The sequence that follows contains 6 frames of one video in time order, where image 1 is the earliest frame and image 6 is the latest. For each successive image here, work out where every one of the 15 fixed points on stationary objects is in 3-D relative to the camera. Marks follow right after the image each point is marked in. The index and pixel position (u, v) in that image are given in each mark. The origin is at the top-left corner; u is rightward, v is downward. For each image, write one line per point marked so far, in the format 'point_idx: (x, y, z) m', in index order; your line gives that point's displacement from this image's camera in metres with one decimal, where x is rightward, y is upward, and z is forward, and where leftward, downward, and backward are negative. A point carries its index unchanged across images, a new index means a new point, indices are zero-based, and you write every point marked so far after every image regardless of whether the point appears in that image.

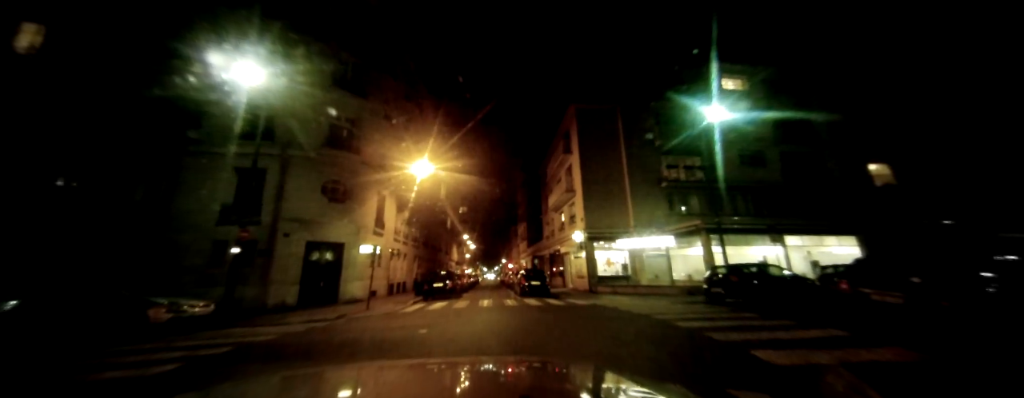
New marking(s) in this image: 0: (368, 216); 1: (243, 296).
0: (-8.6, -1.0, +19.1) m
1: (-12.1, -4.4, +14.4) m
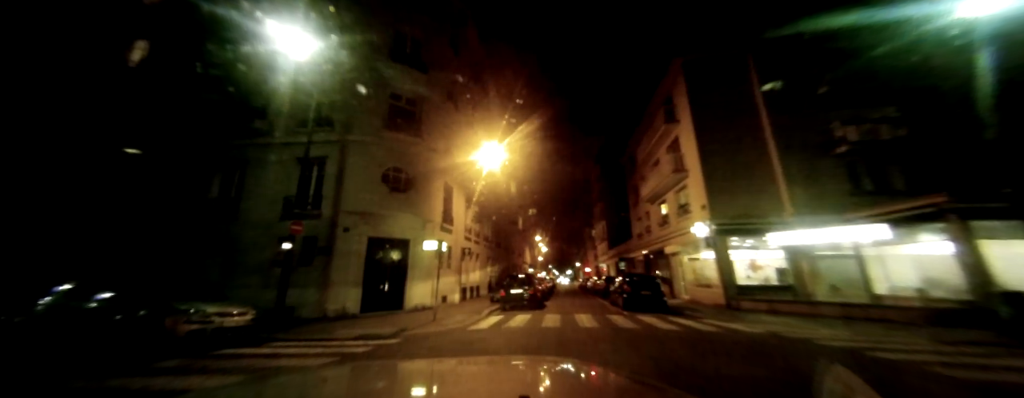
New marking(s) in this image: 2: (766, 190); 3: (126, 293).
0: (-3.9, -0.5, +16.4) m
1: (-8.2, -4.0, +12.6) m
2: (+12.1, +0.4, +15.1) m
3: (-9.6, -2.4, +7.9) m
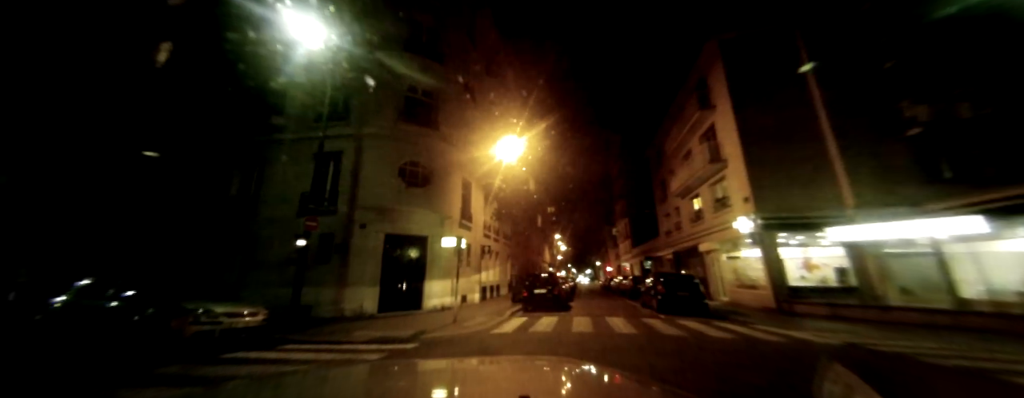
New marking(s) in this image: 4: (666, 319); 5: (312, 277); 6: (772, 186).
0: (-2.8, -0.3, +15.7) m
1: (-7.3, -3.8, +12.1) m
2: (+13.1, +0.8, +13.5) m
3: (-9.0, -2.2, +7.5) m
4: (+5.6, -4.4, +11.6) m
5: (-7.6, -3.0, +12.1) m
6: (+11.2, +0.6, +13.7) m
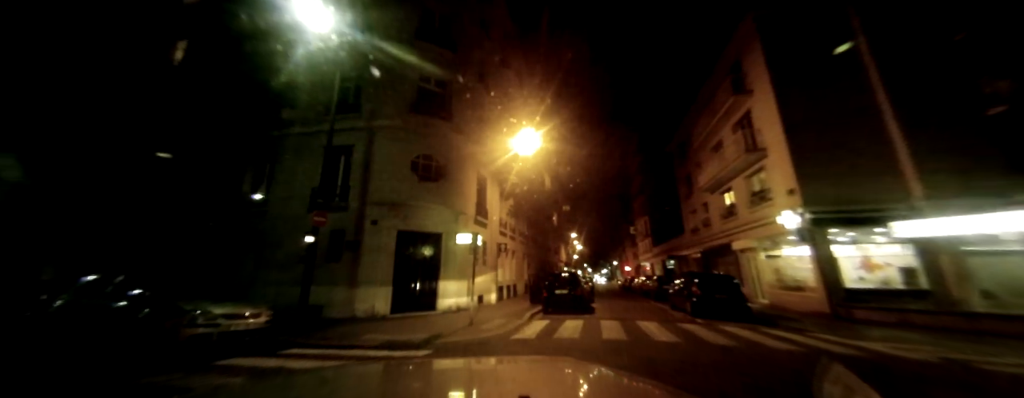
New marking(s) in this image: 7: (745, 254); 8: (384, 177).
0: (-2.0, 0.0, +14.9) m
1: (-6.6, -3.6, +11.5) m
2: (+13.8, +1.1, +12.0) m
3: (-8.5, -2.0, +7.0) m
4: (+6.3, -4.1, +10.4) m
5: (-6.9, -2.8, +11.6) m
6: (+12.0, +0.9, +12.3) m
7: (+12.8, -3.0, +17.4) m
8: (-5.0, +0.8, +12.4) m
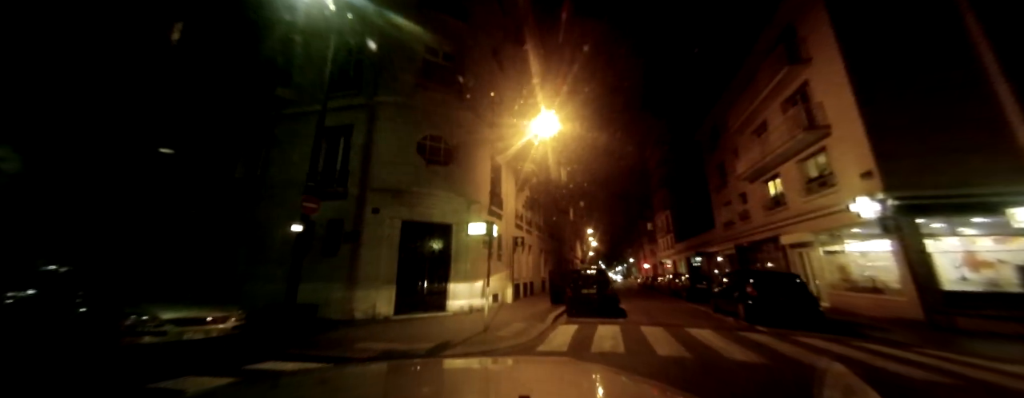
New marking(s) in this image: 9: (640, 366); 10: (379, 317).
0: (-1.2, +0.5, +13.3) m
1: (-5.9, -3.1, +10.1) m
2: (+14.5, +1.7, +9.7) m
3: (-8.0, -1.6, +5.7) m
4: (+6.9, -3.6, +8.5) m
5: (-6.3, -2.3, +10.2) m
6: (+12.6, +1.5, +10.1) m
7: (+13.7, -2.4, +15.3) m
8: (-4.3, +1.3, +10.9) m
9: (+2.0, -3.3, +6.3) m
10: (-4.3, -3.7, +9.9) m
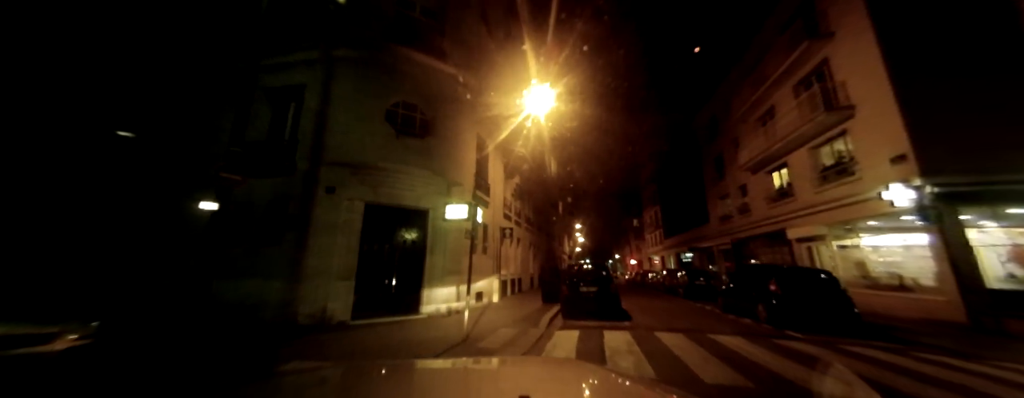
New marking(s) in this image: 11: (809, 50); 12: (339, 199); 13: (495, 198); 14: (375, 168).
0: (-1.6, +1.1, +11.6) m
1: (-6.3, -2.6, +8.2) m
2: (+14.2, +2.0, +8.7) m
3: (-8.1, -1.1, +3.7) m
4: (+6.6, -3.2, +7.2) m
5: (-6.6, -1.7, +8.3) m
6: (+12.4, +1.9, +8.9) m
7: (+13.1, -2.0, +14.2) m
8: (-4.6, +1.9, +9.0) m
9: (+1.9, -2.8, +4.8) m
10: (-4.6, -3.1, +8.1) m
11: (+11.9, +5.9, +12.8) m
12: (-4.6, 0.0, +8.7) m
13: (-0.8, 0.0, +14.6) m
14: (-3.9, +0.8, +9.1) m
